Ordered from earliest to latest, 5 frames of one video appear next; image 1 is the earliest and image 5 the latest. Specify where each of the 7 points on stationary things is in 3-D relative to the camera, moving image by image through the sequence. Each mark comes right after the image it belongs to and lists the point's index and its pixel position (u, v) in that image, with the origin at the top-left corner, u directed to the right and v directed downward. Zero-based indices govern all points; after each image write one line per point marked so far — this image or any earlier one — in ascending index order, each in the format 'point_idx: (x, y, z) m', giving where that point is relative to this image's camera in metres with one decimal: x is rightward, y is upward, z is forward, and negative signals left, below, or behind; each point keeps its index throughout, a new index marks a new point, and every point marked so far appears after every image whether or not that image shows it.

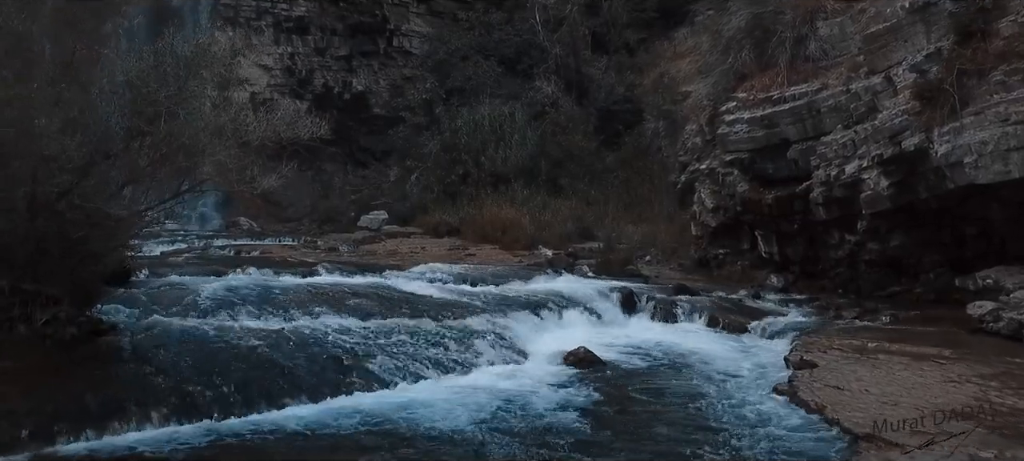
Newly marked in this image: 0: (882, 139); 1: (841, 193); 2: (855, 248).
0: (+5.0, +1.2, +11.5) m
1: (+4.8, +0.6, +12.5) m
2: (+5.3, -0.3, +13.2) m
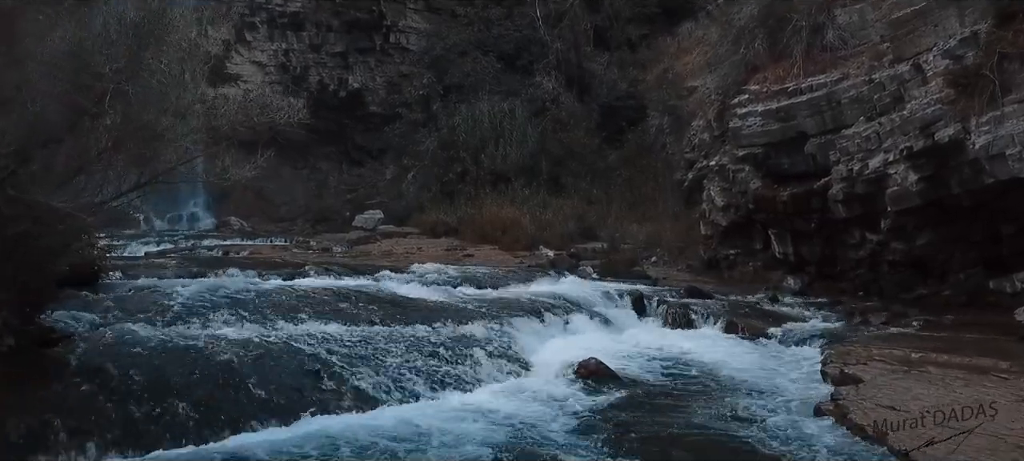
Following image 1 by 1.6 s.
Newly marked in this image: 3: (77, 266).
0: (+5.0, +1.3, +10.7) m
1: (+4.8, +0.6, +11.8) m
2: (+5.3, -0.3, +12.4) m
3: (-4.9, -0.4, +9.6) m
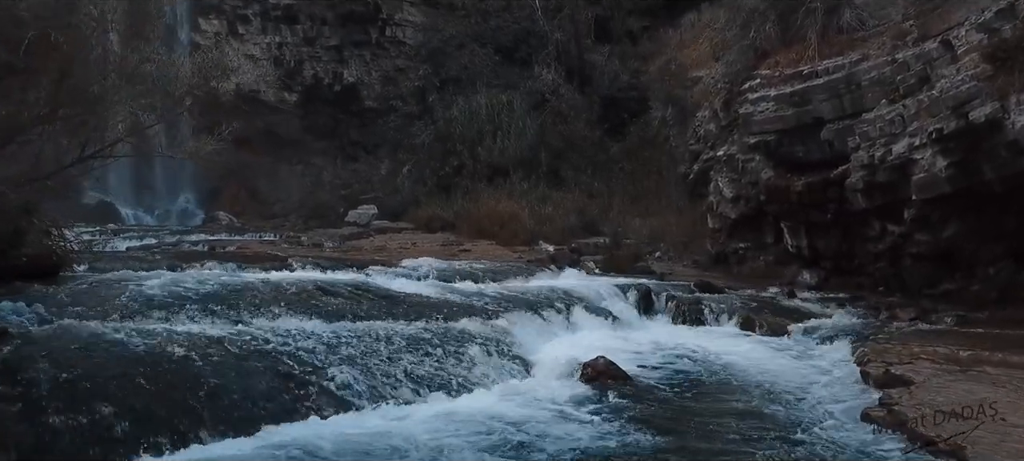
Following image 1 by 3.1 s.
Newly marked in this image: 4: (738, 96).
0: (+5.0, +1.4, +9.9) m
1: (+4.8, +0.7, +11.0) m
2: (+5.3, -0.1, +11.6) m
3: (-4.9, -0.3, +8.8) m
4: (+4.0, +2.4, +15.0) m
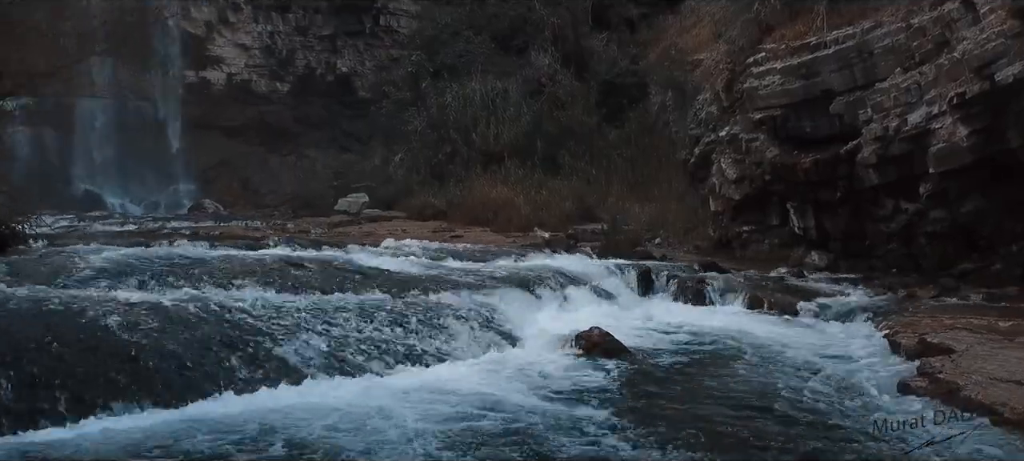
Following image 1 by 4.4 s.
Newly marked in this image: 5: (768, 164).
0: (+4.9, +1.7, +9.2) m
1: (+4.7, +1.0, +10.3) m
2: (+5.2, +0.2, +10.9) m
3: (-5.0, 0.0, +8.1) m
4: (+3.9, +2.7, +14.3) m
5: (+3.8, +1.0, +12.7) m
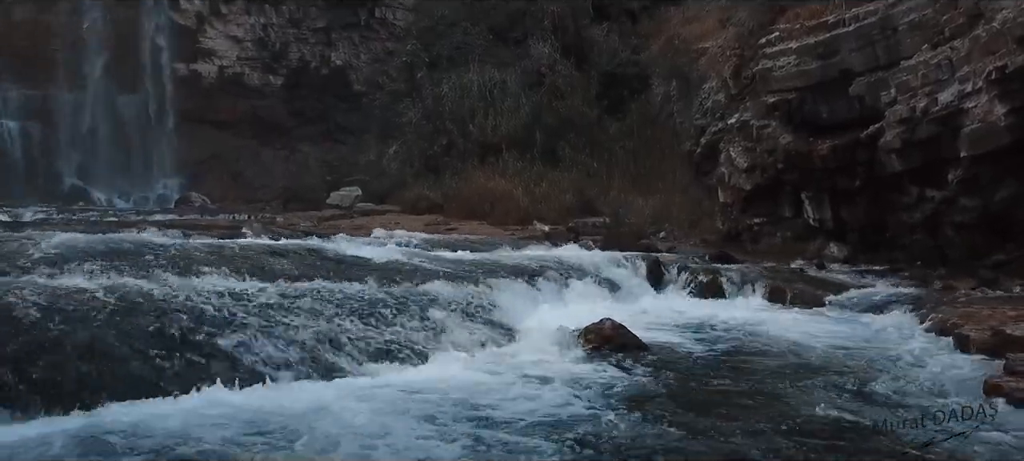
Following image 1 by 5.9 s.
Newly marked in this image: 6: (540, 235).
0: (+4.8, +1.8, +8.5) m
1: (+4.7, +1.1, +9.5) m
2: (+5.1, +0.3, +10.2) m
3: (-5.0, +0.2, +7.3) m
4: (+3.8, +2.8, +13.6) m
5: (+3.8, +1.1, +11.9) m
6: (+0.5, 0.0, +13.7) m
